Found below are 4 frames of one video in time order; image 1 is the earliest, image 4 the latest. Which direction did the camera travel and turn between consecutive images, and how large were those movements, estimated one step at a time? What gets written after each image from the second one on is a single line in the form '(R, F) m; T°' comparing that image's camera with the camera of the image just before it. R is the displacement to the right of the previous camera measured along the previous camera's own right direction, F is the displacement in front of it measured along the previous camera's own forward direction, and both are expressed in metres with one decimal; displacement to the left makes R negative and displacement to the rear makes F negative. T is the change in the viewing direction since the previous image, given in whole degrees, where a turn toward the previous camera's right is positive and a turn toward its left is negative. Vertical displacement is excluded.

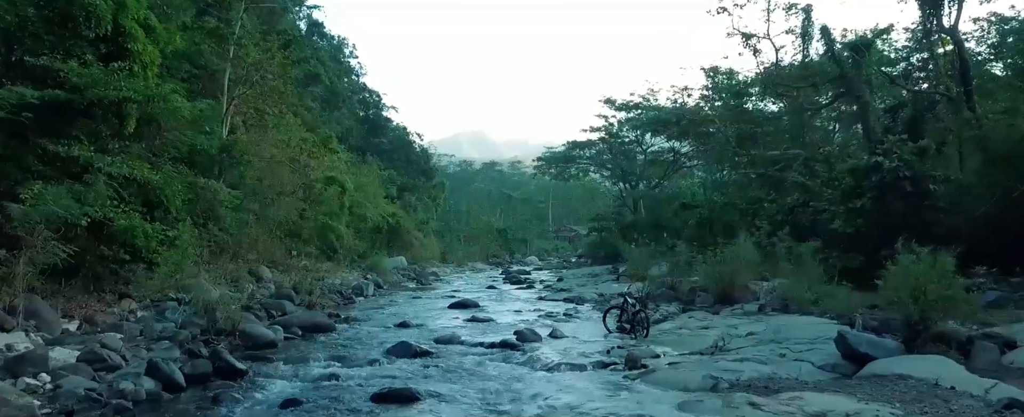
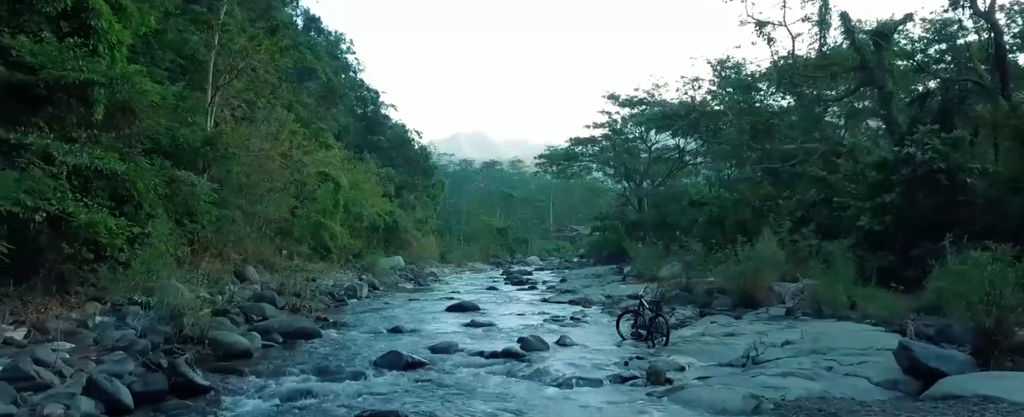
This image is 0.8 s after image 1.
(0.0, +1.0) m; 0°
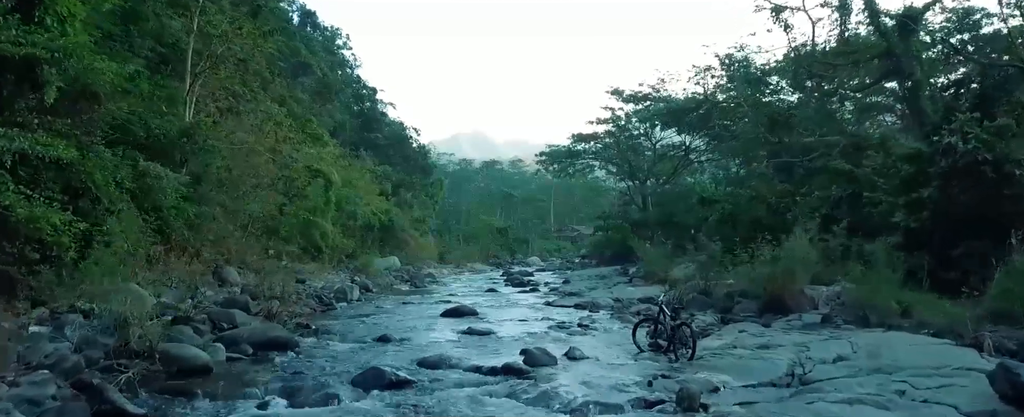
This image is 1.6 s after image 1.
(0.0, +1.2) m; 0°
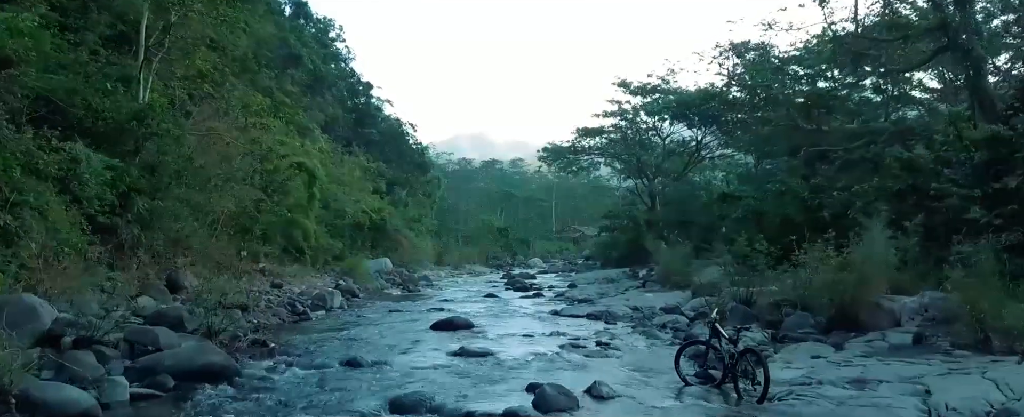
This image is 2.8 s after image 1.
(0.0, +2.0) m; 0°
